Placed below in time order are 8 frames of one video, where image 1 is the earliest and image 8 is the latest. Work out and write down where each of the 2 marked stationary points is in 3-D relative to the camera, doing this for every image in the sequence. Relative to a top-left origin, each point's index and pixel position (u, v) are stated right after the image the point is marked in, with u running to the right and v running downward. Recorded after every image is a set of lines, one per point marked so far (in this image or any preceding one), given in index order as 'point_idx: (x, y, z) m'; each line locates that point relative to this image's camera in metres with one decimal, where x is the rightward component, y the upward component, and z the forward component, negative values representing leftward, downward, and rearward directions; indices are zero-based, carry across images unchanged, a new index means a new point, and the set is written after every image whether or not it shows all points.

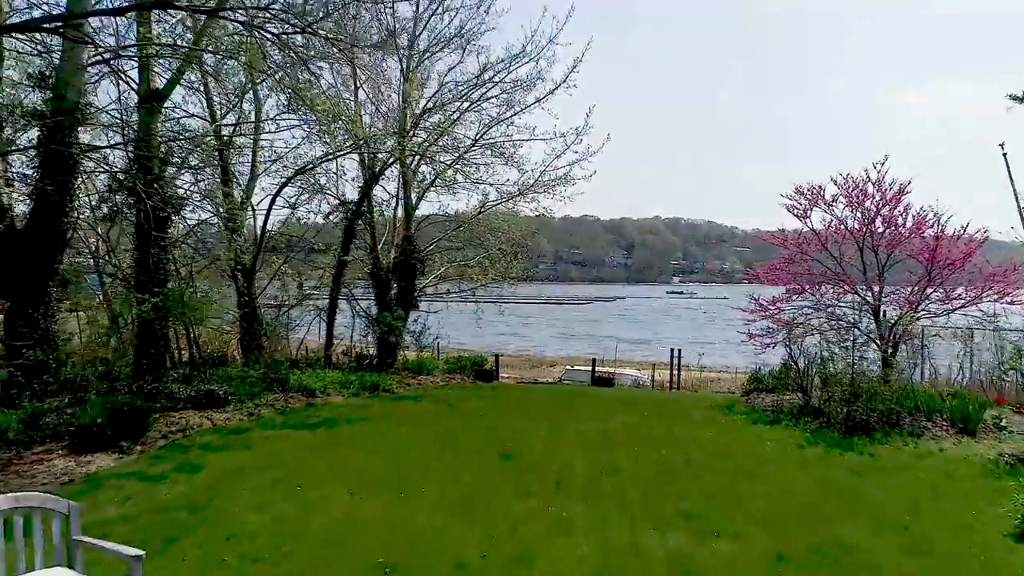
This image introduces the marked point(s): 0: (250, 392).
0: (-3.1, -1.2, +10.9) m
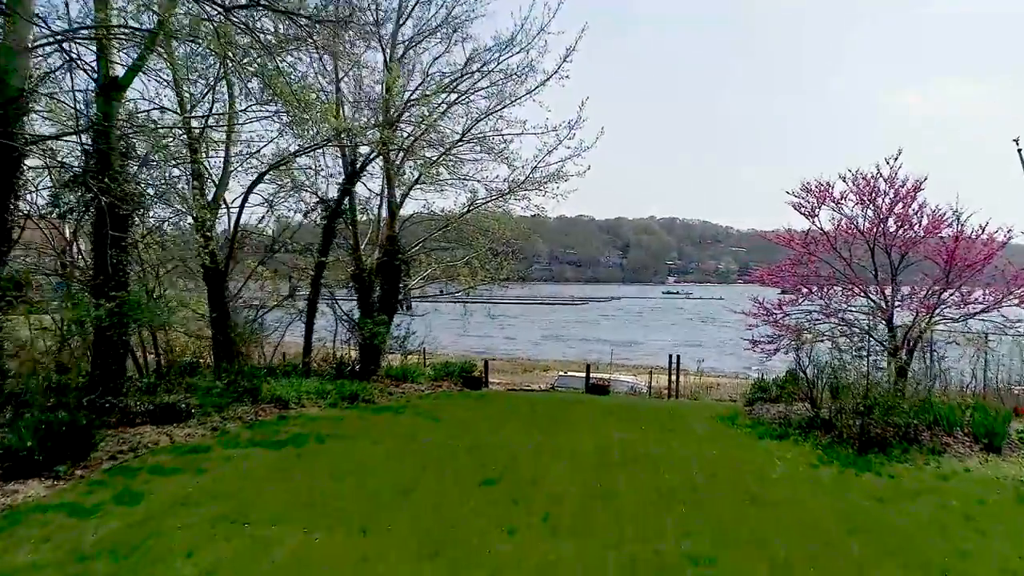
0: (-3.2, -1.3, +10.1) m
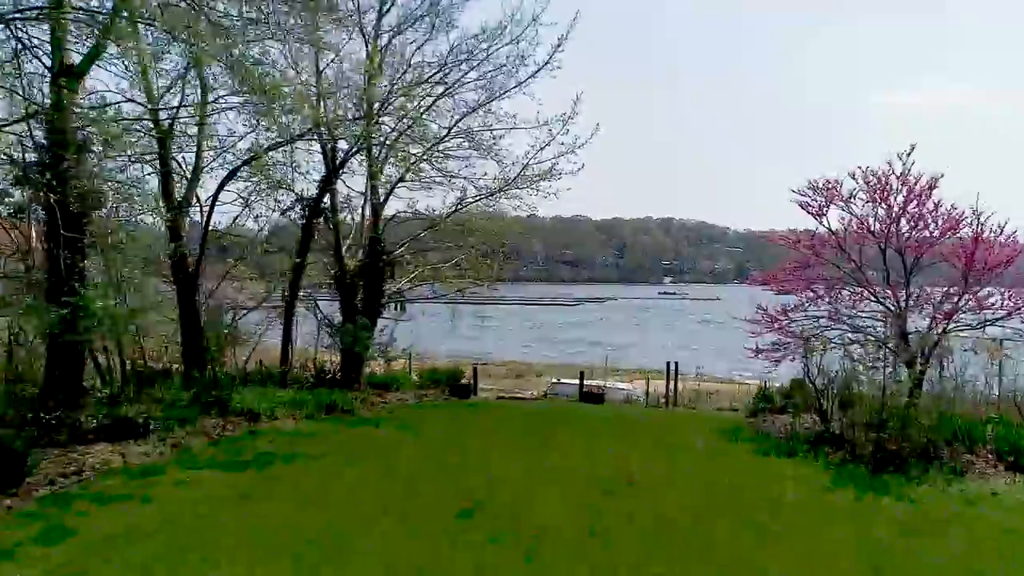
0: (-3.4, -1.3, +9.4) m
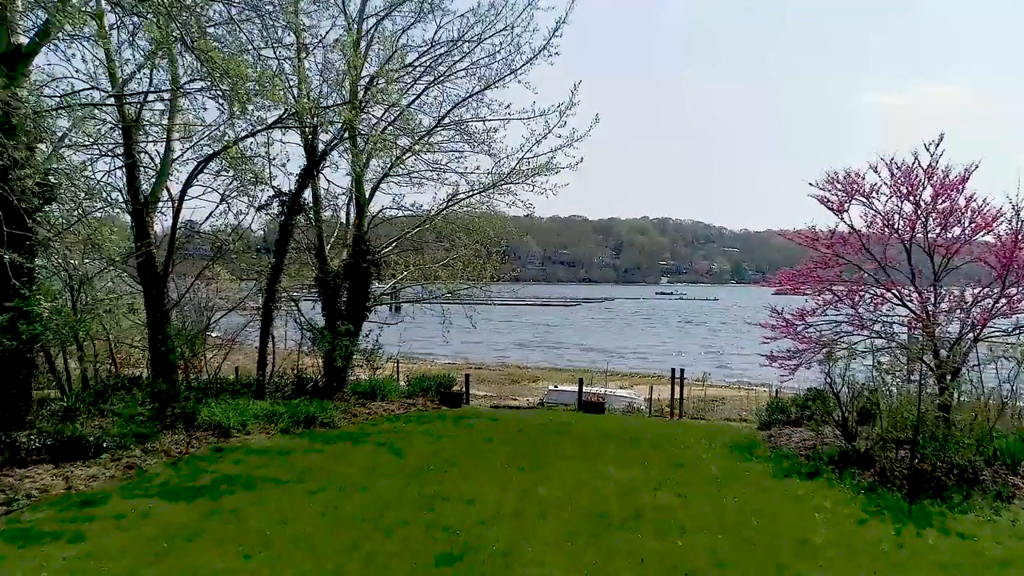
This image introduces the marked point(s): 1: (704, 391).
0: (-3.4, -1.3, +8.6) m
1: (+3.5, -1.9, +16.7) m
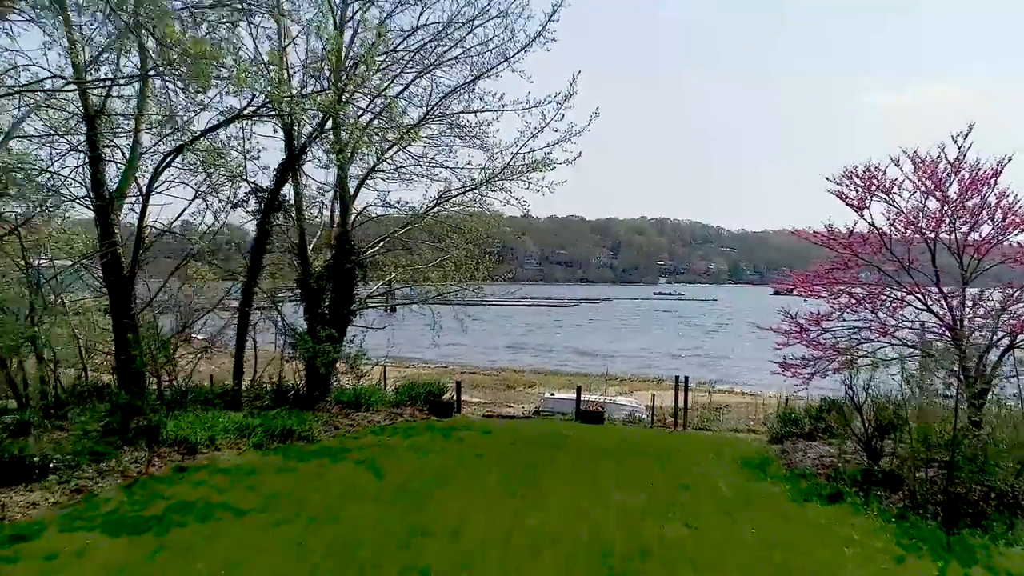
0: (-3.5, -1.4, +7.8) m
1: (+3.4, -1.9, +16.0) m
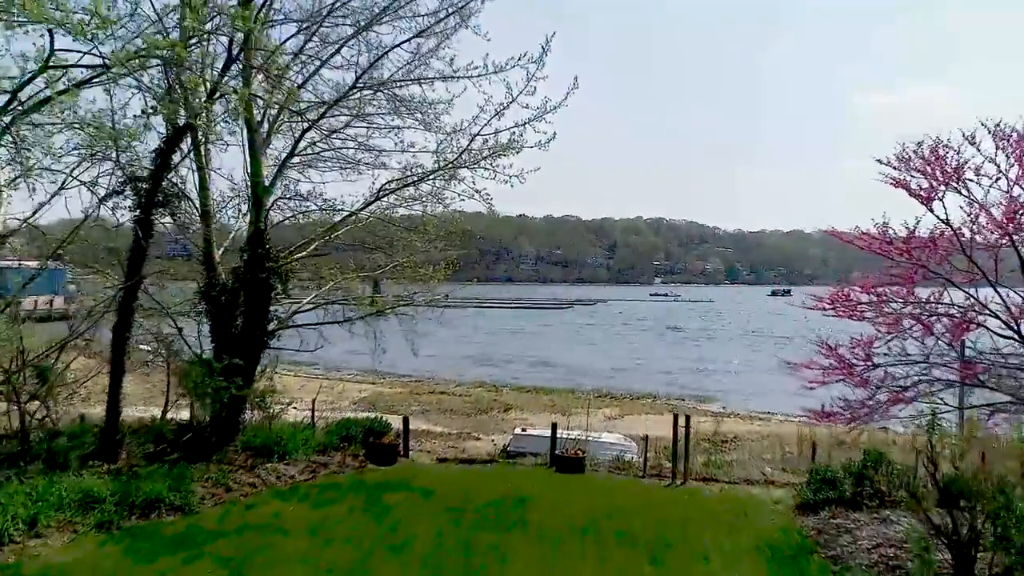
0: (-3.9, -1.5, +5.4) m
1: (+2.9, -2.1, +13.6) m
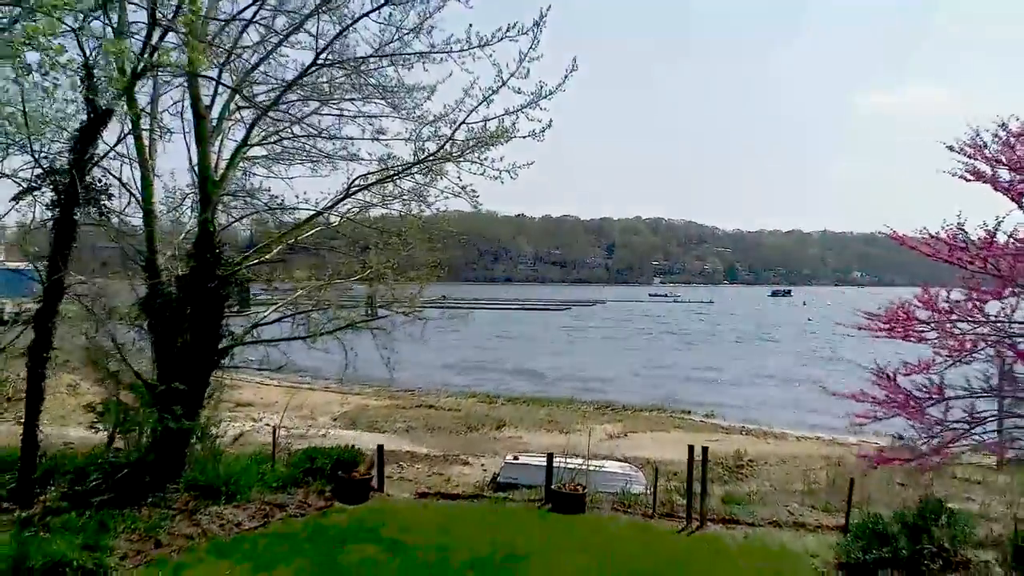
0: (-4.0, -1.6, +4.1) m
1: (+2.8, -2.2, +12.4) m
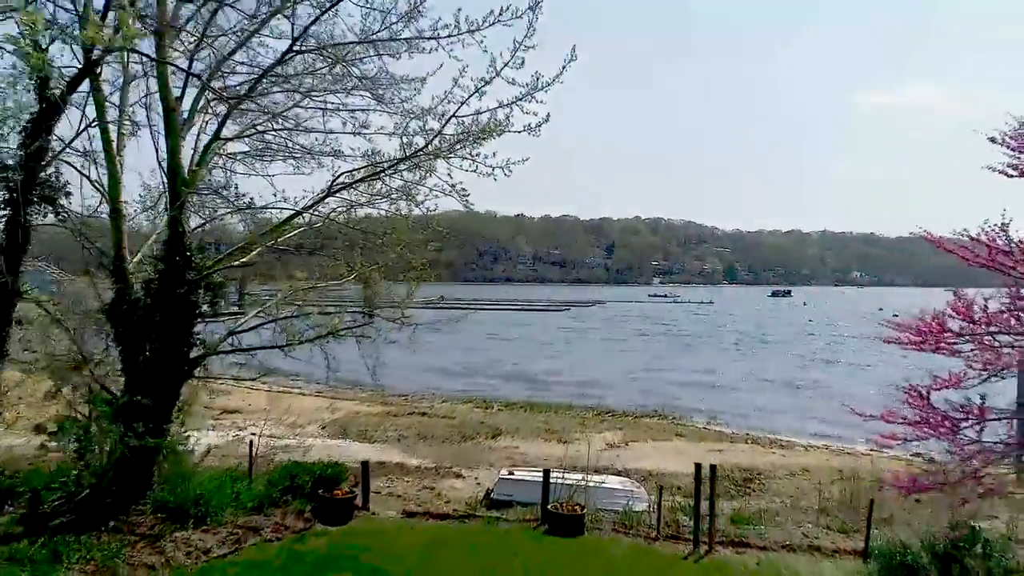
0: (-4.0, -1.7, +3.6) m
1: (+2.8, -2.2, +11.8) m
